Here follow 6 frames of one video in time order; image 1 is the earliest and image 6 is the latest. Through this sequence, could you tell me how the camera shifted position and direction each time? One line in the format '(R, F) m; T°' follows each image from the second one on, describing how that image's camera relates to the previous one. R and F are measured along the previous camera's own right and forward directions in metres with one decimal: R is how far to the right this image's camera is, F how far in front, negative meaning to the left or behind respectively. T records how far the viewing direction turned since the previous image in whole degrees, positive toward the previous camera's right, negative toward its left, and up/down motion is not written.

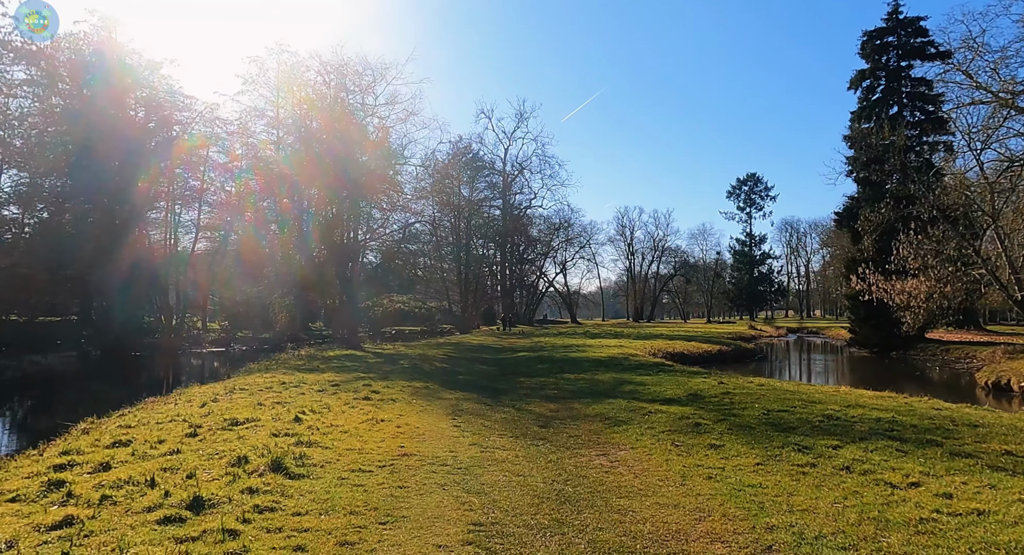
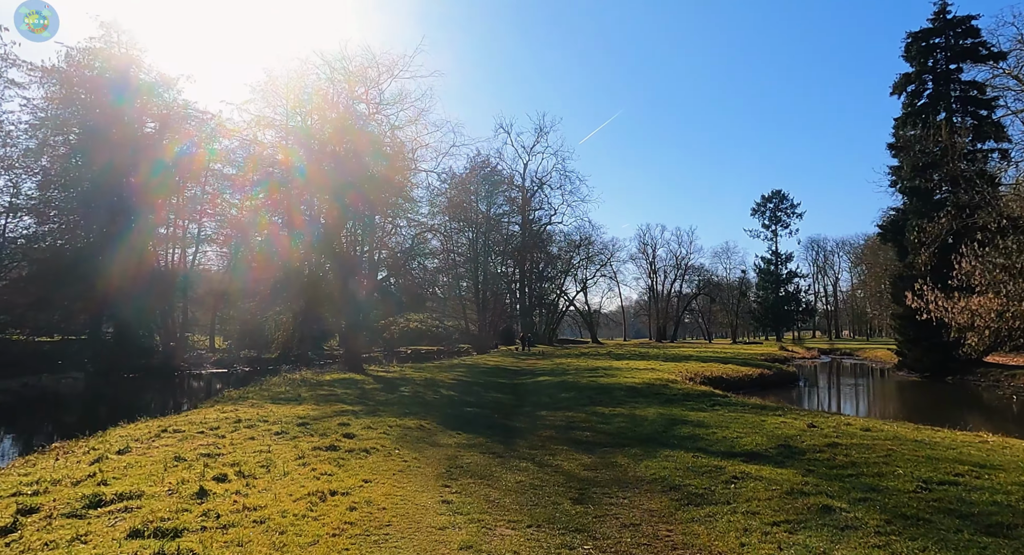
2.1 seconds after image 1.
(0.0, +1.5) m; -2°
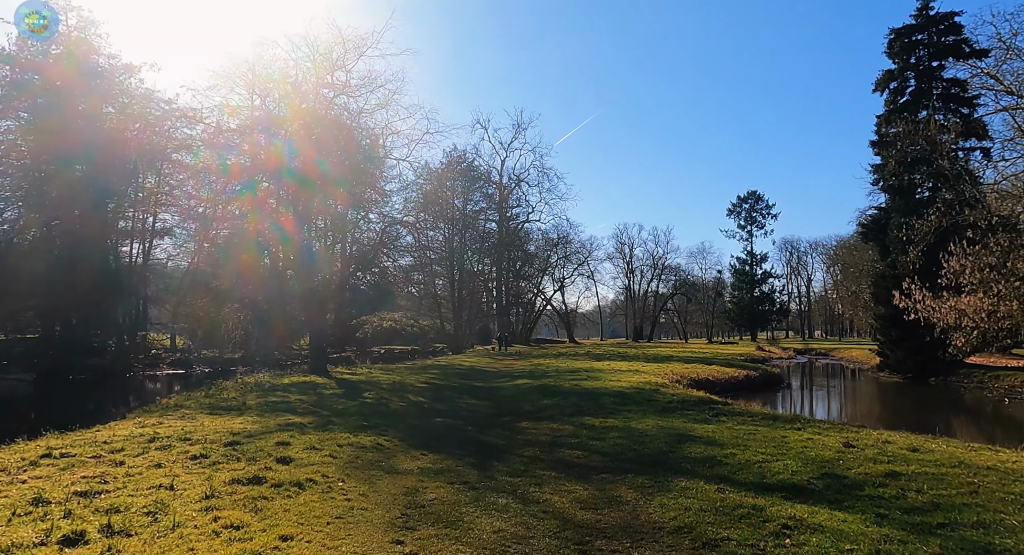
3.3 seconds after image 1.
(0.0, +0.9) m; +2°
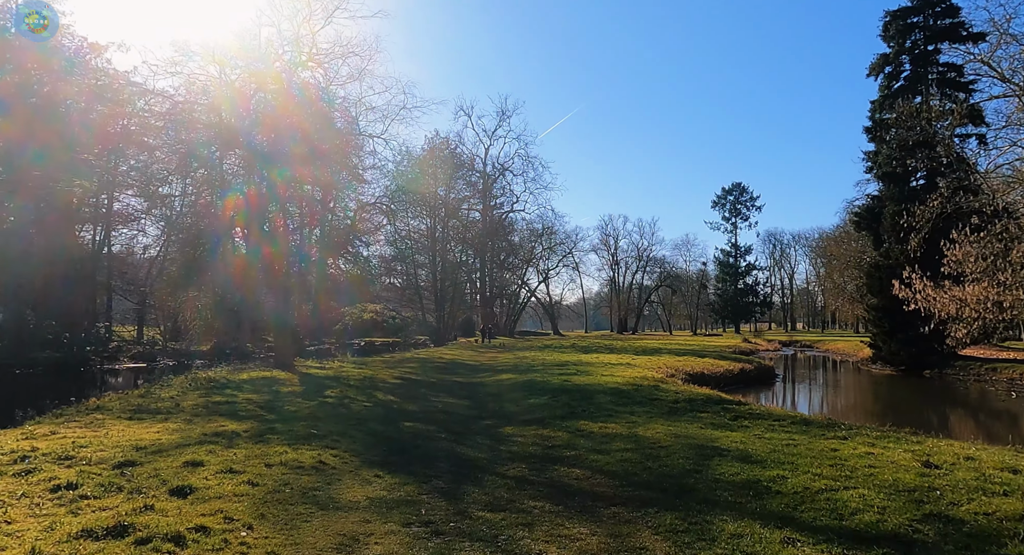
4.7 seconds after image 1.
(0.0, +1.0) m; +1°
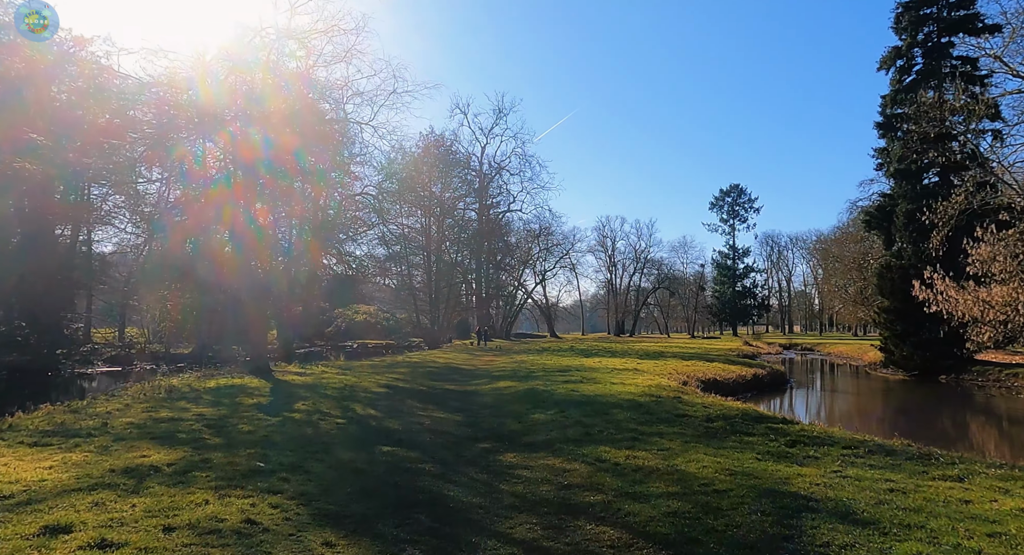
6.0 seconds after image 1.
(0.0, +1.0) m; 0°
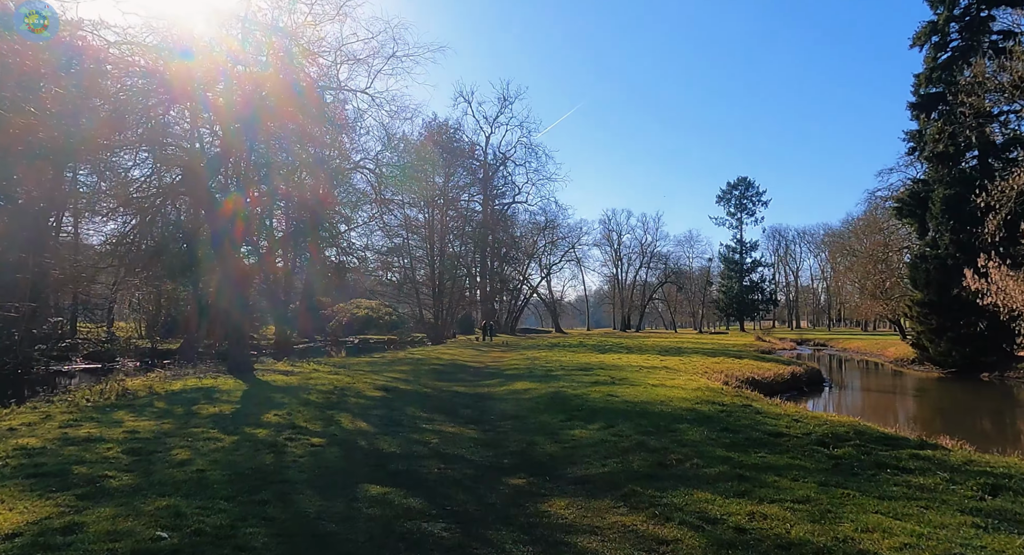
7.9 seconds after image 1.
(-0.2, +1.4) m; 0°
